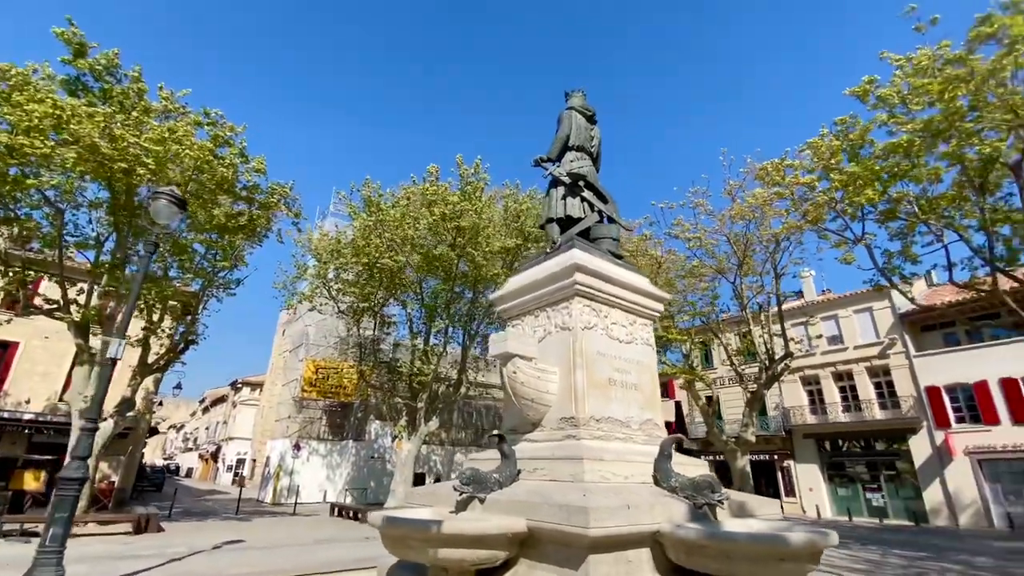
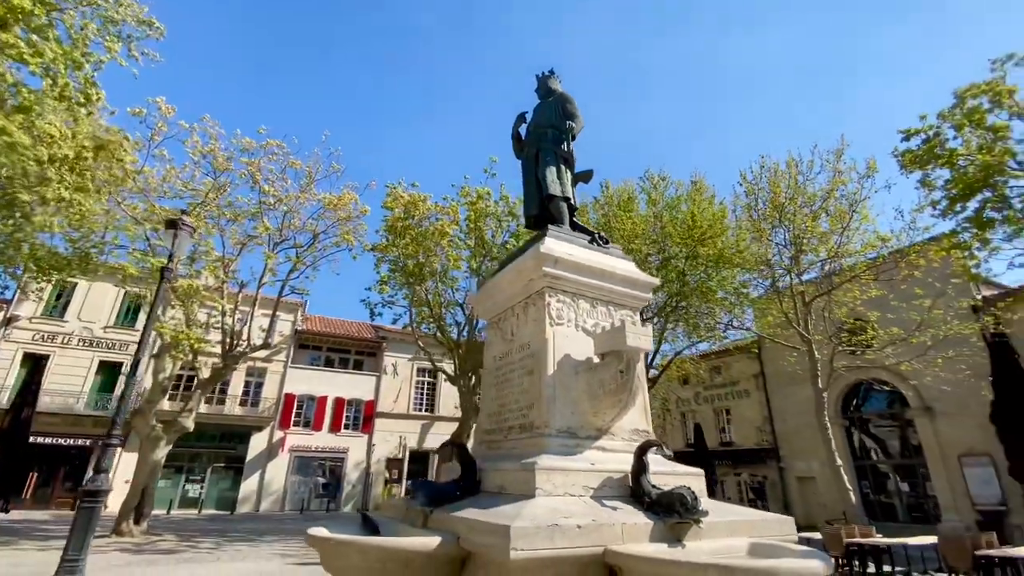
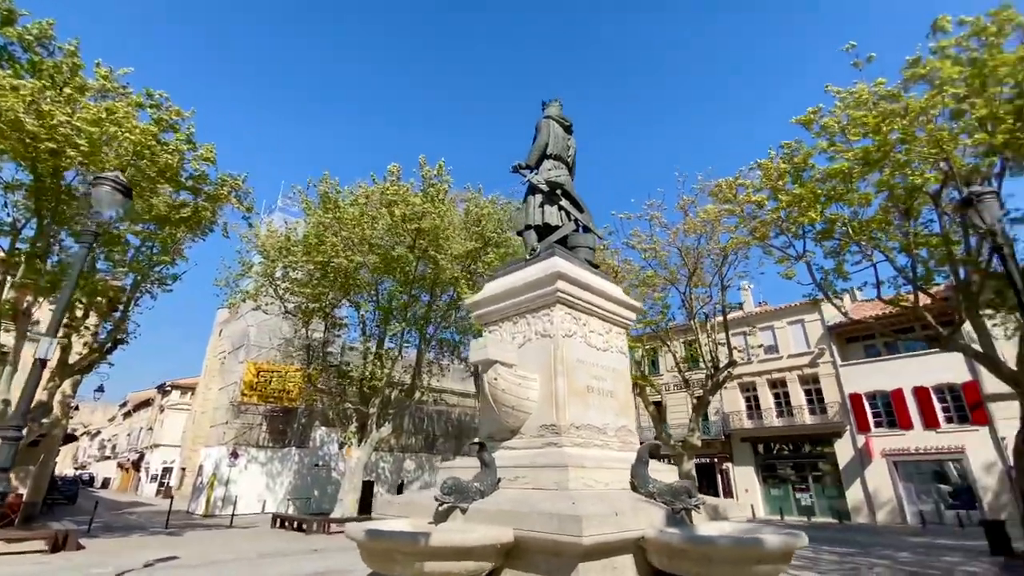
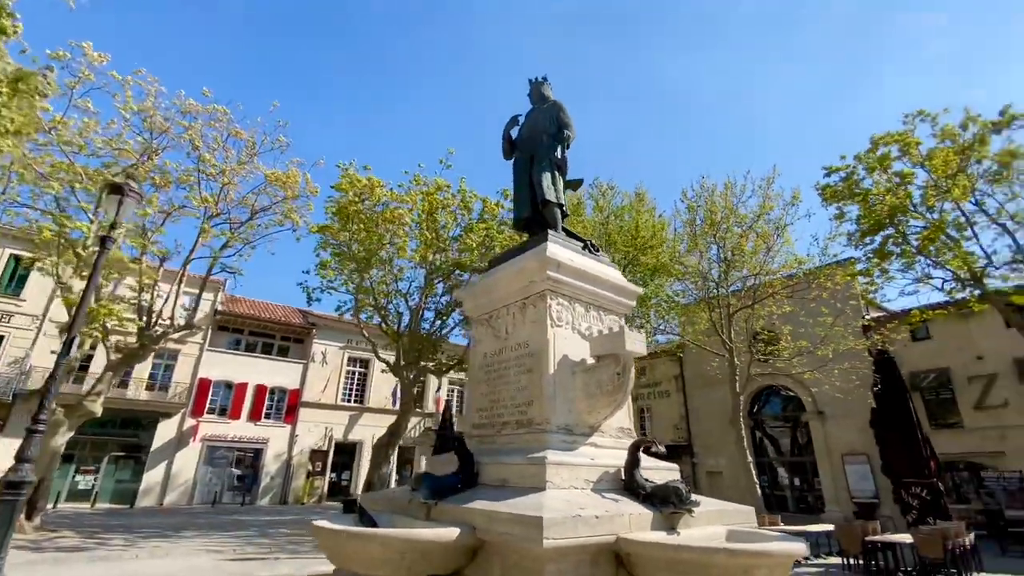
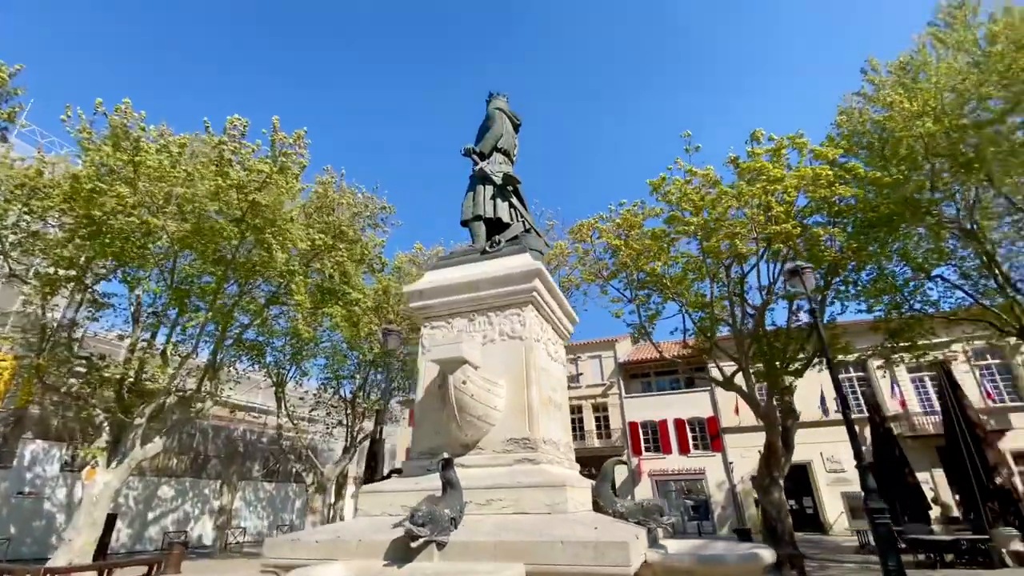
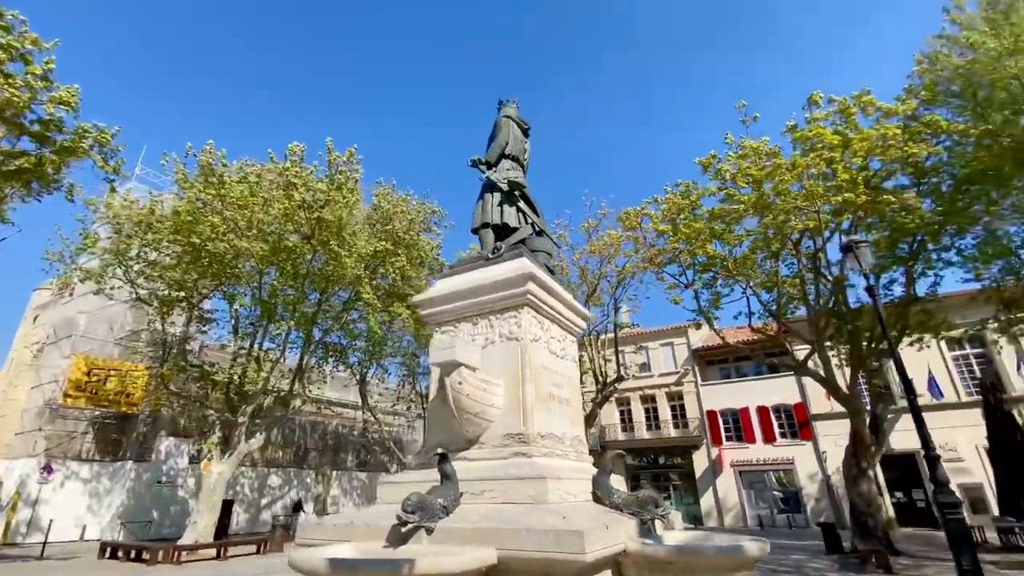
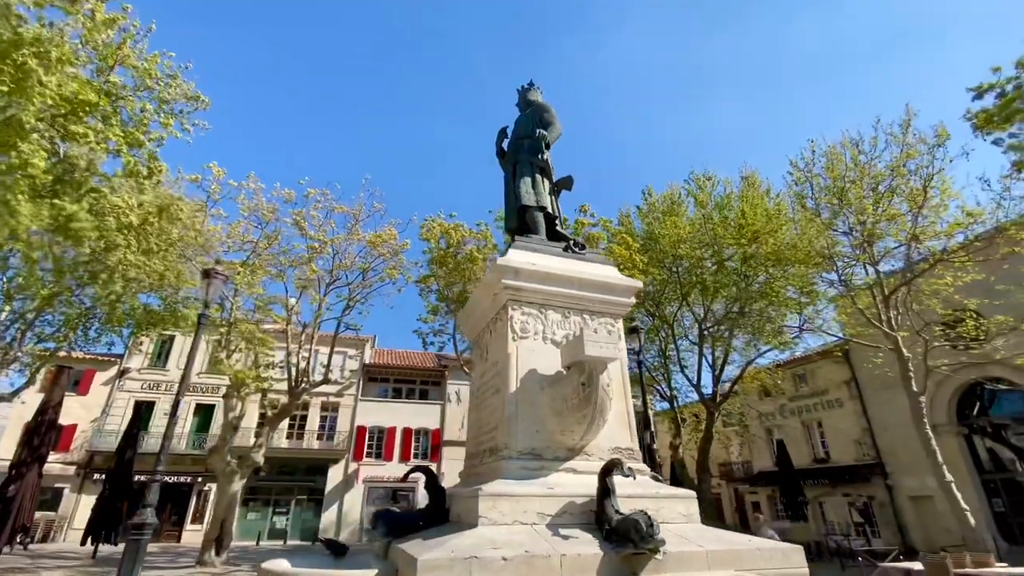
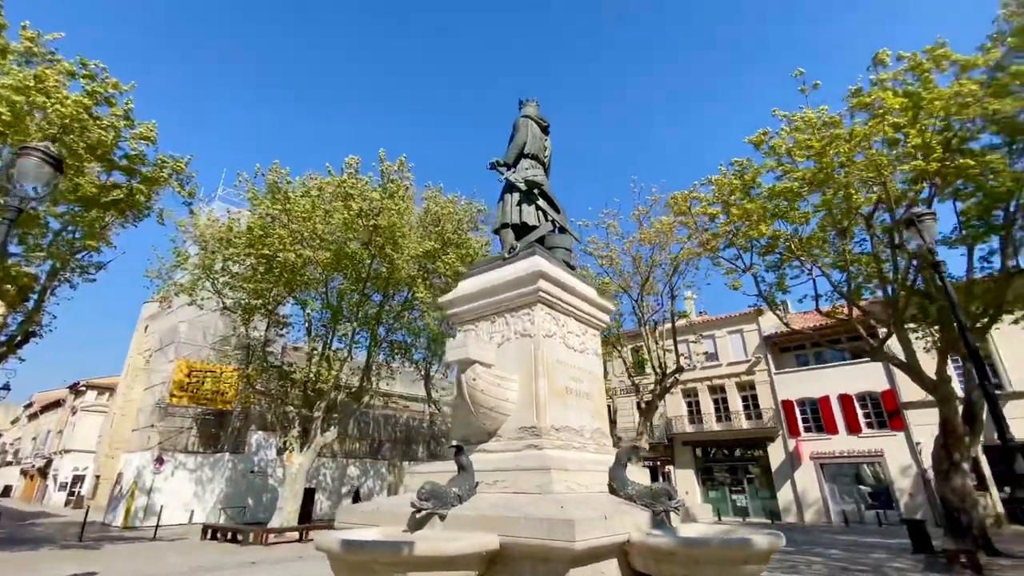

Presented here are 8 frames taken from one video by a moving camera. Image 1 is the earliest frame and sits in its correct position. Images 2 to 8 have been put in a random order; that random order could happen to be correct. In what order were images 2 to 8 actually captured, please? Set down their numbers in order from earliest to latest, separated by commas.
3, 8, 6, 5, 7, 2, 4
